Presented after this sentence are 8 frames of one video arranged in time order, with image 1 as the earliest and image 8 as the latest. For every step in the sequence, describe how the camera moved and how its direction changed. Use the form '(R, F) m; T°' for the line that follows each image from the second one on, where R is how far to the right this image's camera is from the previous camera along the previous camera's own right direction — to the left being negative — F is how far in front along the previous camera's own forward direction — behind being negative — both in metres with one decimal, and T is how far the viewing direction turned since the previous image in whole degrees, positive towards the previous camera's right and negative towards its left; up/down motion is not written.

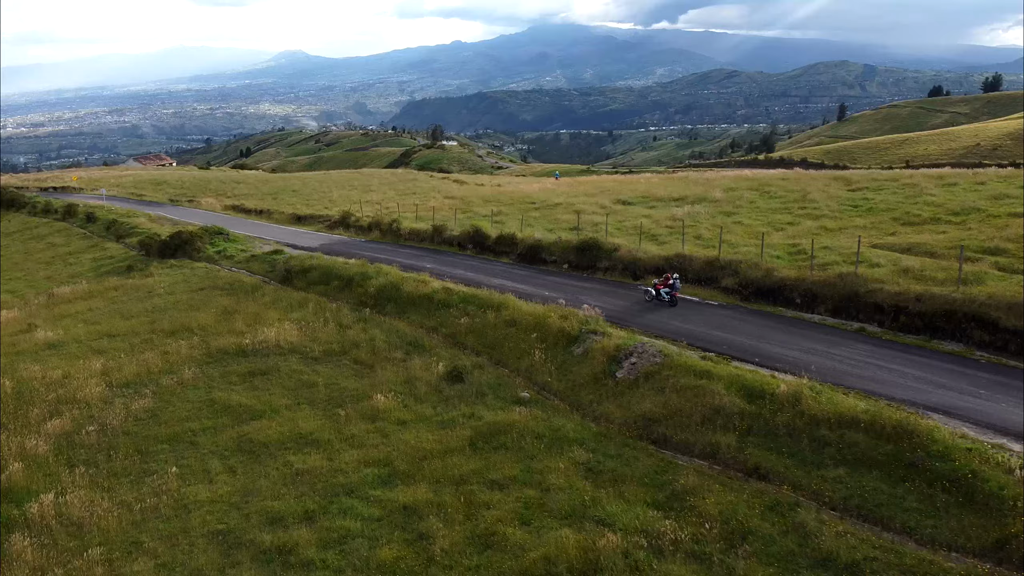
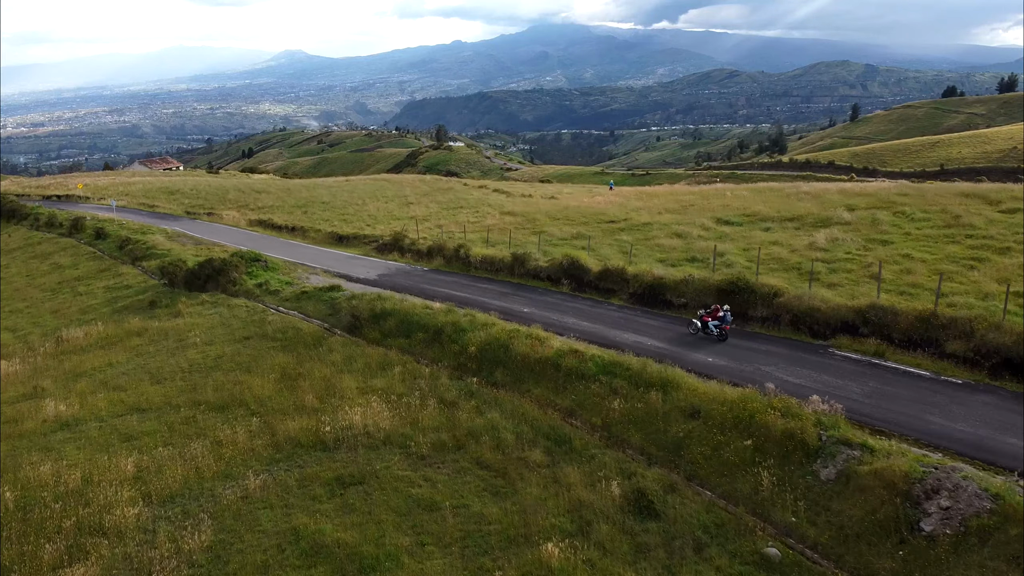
(-3.5, +5.6) m; 0°
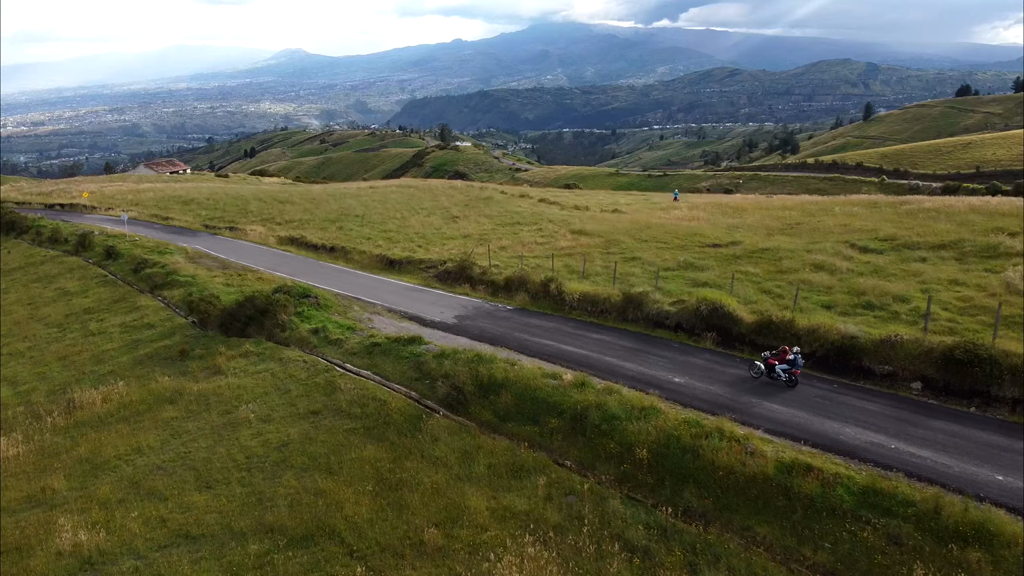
(-3.3, +5.3) m; 0°
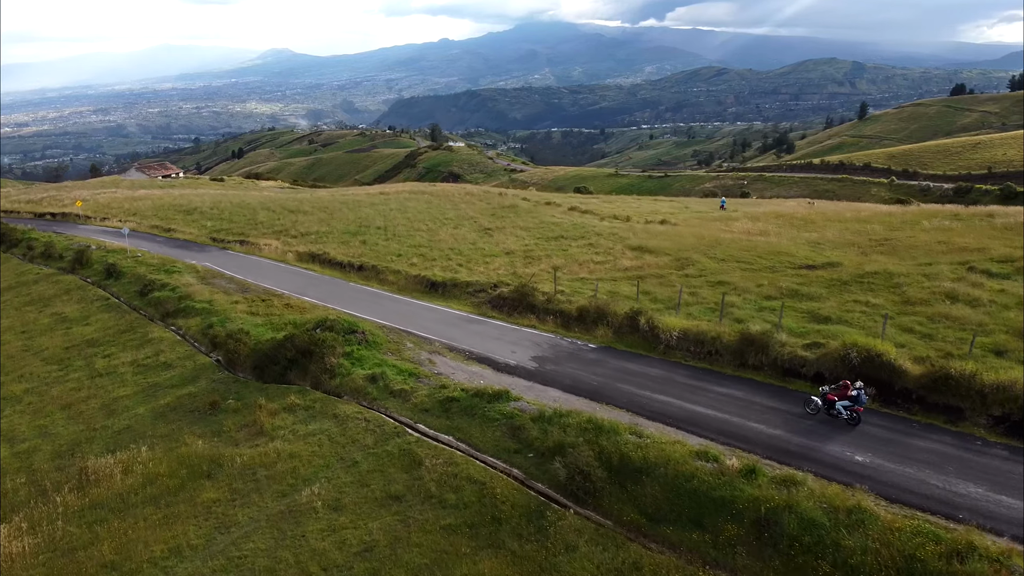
(-2.6, +3.7) m; +1°
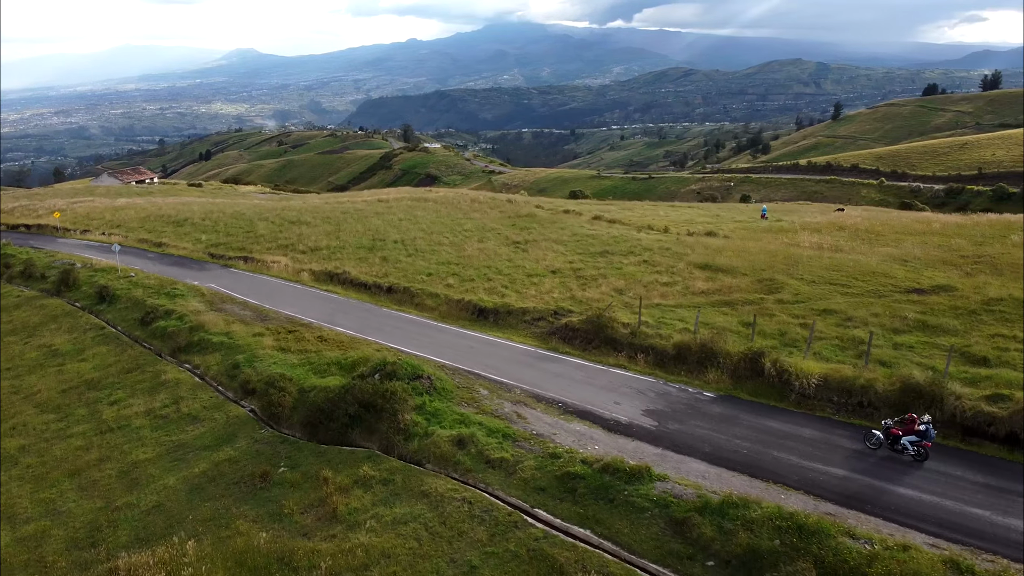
(-3.0, +3.4) m; +2°
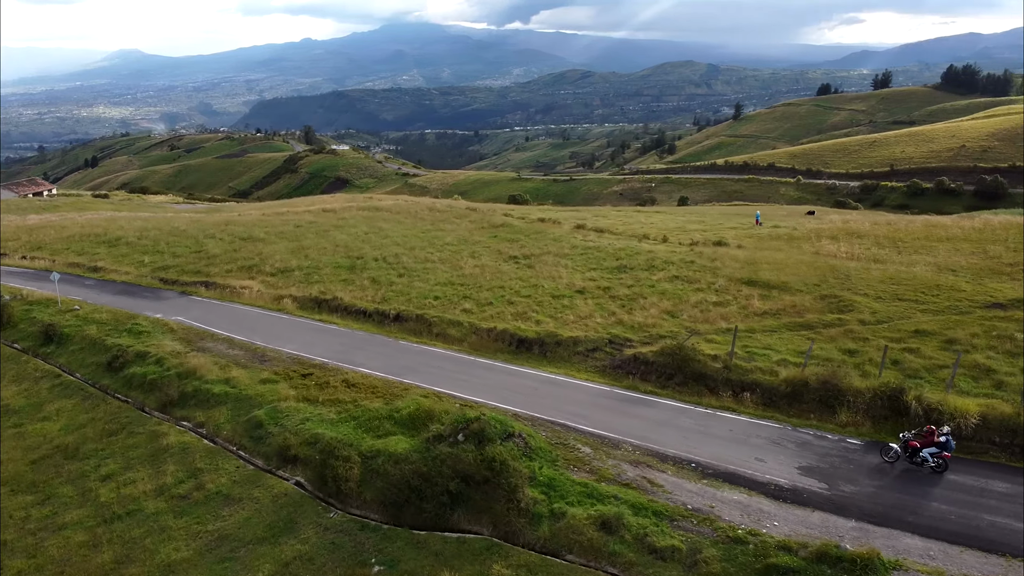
(-4.1, +3.2) m; +7°
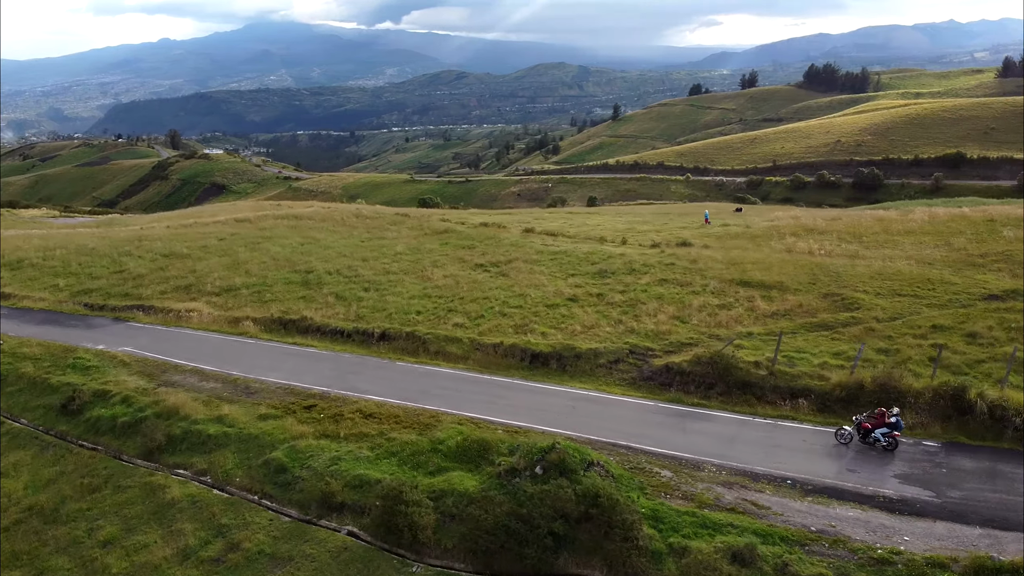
(-3.6, +1.5) m; +8°
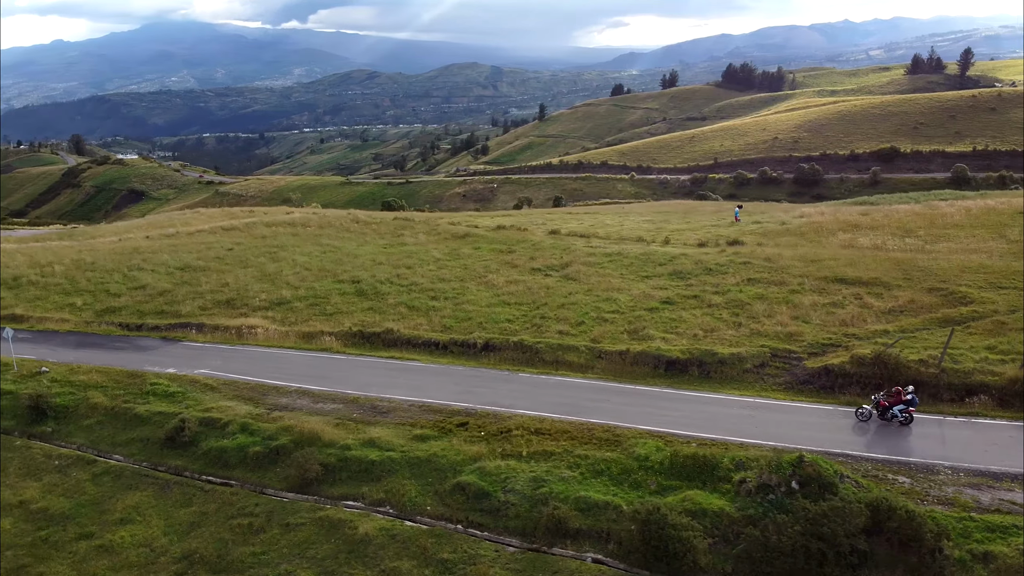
(-5.9, +1.1) m; +6°
